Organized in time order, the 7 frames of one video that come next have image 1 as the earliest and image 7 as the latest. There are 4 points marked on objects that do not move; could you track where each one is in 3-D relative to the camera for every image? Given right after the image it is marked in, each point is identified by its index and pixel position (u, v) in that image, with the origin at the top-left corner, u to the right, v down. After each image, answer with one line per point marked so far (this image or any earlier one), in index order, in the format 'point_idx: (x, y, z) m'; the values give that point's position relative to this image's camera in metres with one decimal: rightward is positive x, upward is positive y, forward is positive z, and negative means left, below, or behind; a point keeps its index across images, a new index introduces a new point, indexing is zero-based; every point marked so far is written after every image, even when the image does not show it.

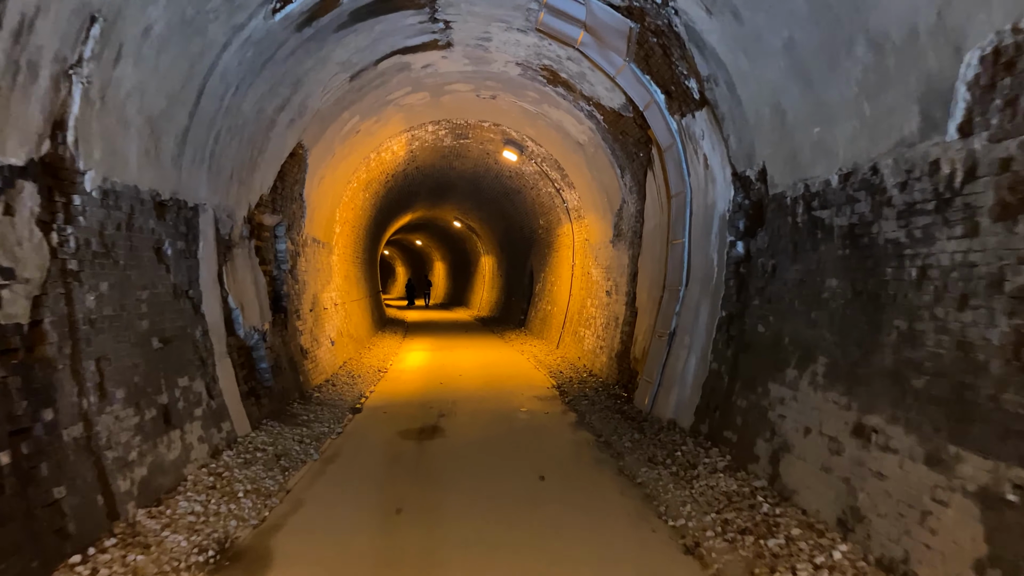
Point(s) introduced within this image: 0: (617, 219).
0: (+1.2, +0.8, +8.9) m
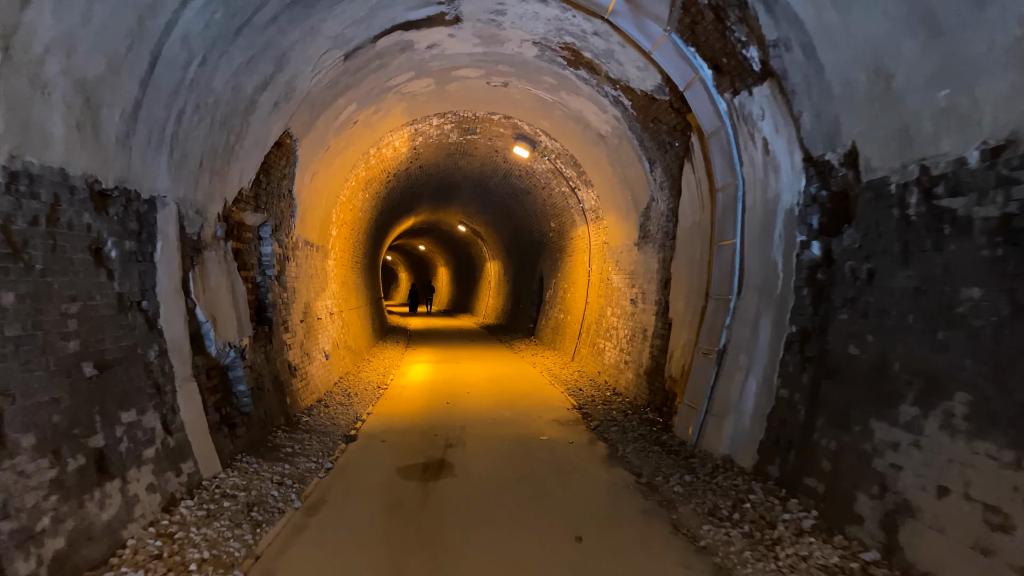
0: (+1.3, +0.7, +8.0) m
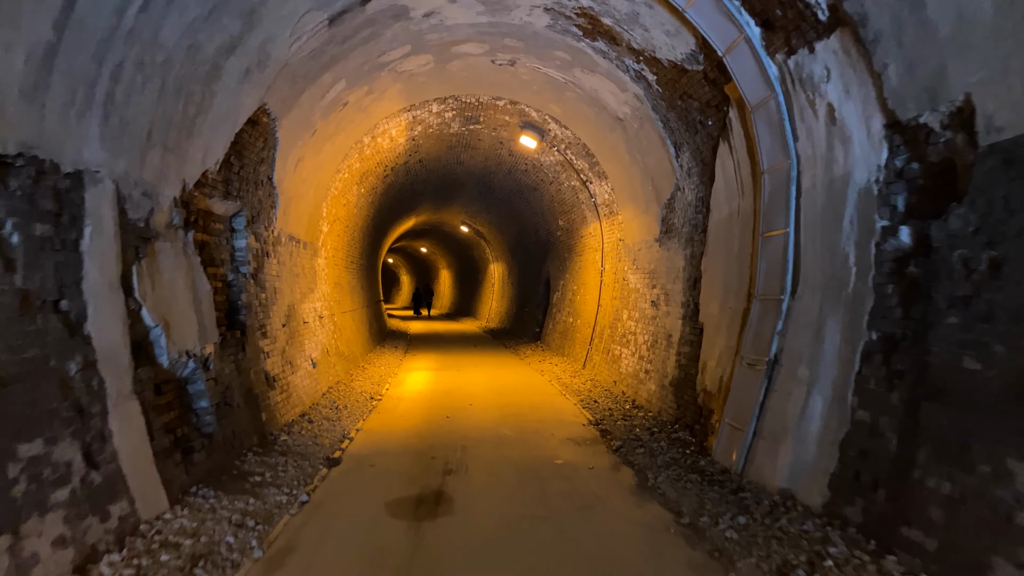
0: (+1.4, +0.7, +7.2) m
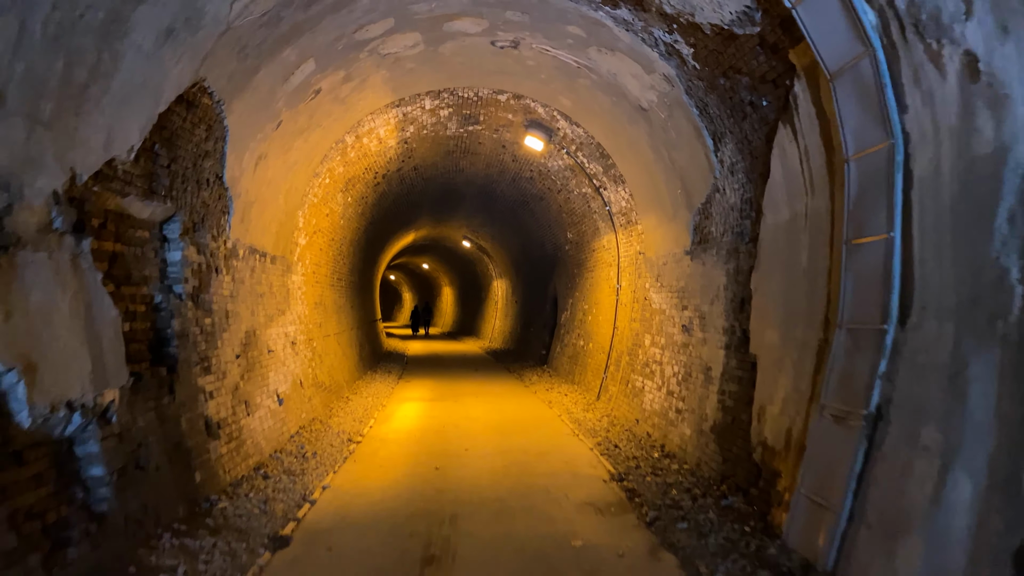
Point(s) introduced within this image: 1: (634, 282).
0: (+1.4, +0.5, +6.0) m
1: (+1.2, +0.1, +8.0) m
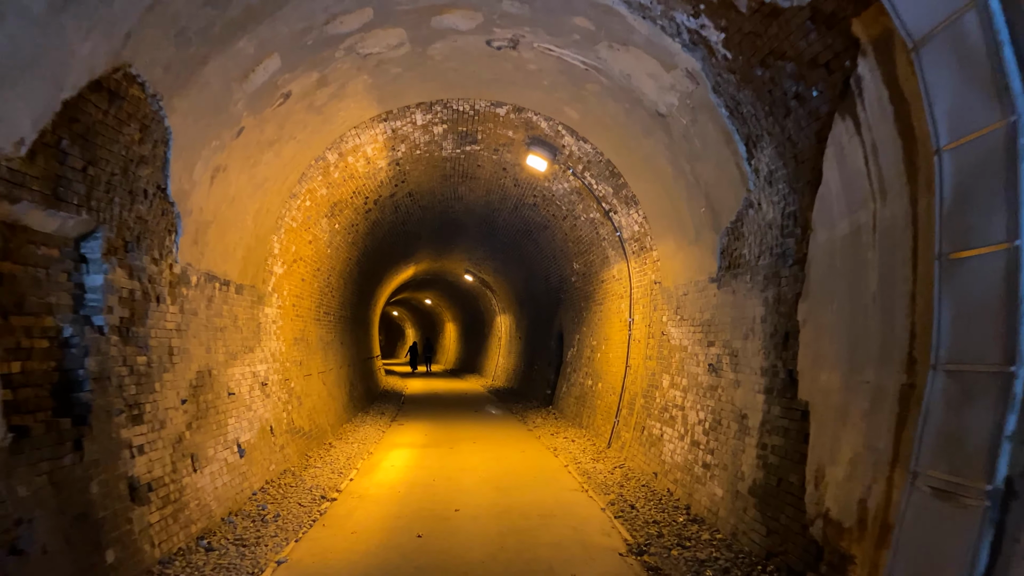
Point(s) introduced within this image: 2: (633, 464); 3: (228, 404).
0: (+1.4, +0.3, +5.2) m
1: (+1.2, -0.2, +7.2) m
2: (+1.0, -1.5, +6.7) m
3: (-1.9, -0.8, +5.5) m
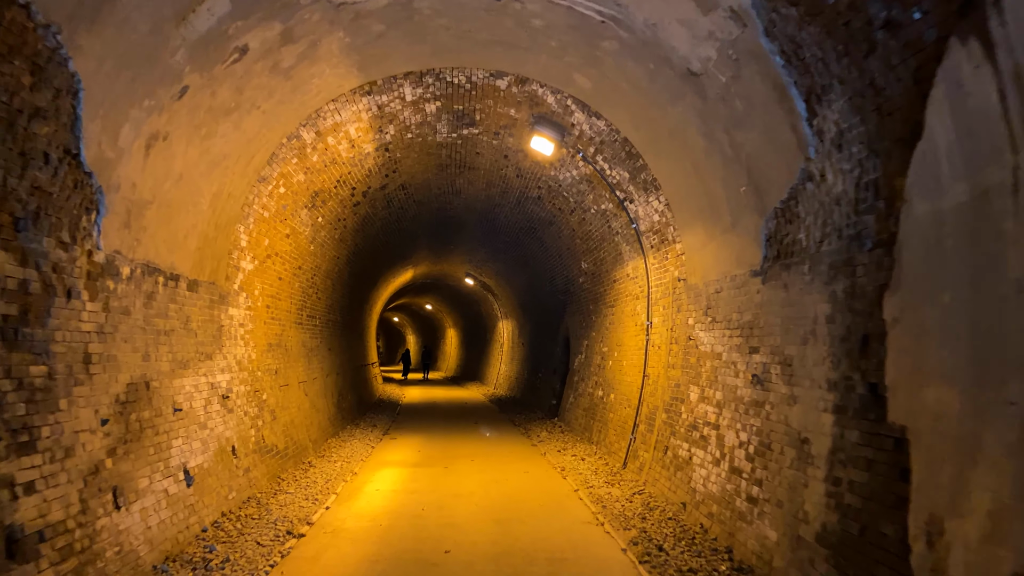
0: (+1.4, +0.3, +4.2) m
1: (+1.2, -0.2, +6.3) m
2: (+1.0, -1.4, +5.7) m
3: (-1.9, -0.8, +4.6) m
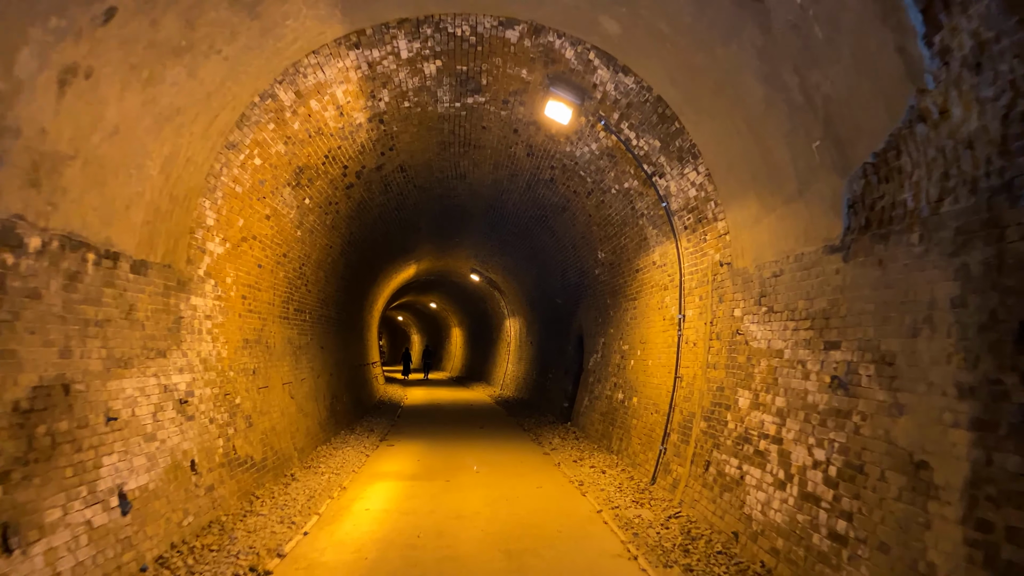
0: (+1.5, +0.4, +3.3) m
1: (+1.3, -0.1, +5.4) m
2: (+1.1, -1.4, +4.8) m
3: (-1.9, -0.7, +3.7) m
